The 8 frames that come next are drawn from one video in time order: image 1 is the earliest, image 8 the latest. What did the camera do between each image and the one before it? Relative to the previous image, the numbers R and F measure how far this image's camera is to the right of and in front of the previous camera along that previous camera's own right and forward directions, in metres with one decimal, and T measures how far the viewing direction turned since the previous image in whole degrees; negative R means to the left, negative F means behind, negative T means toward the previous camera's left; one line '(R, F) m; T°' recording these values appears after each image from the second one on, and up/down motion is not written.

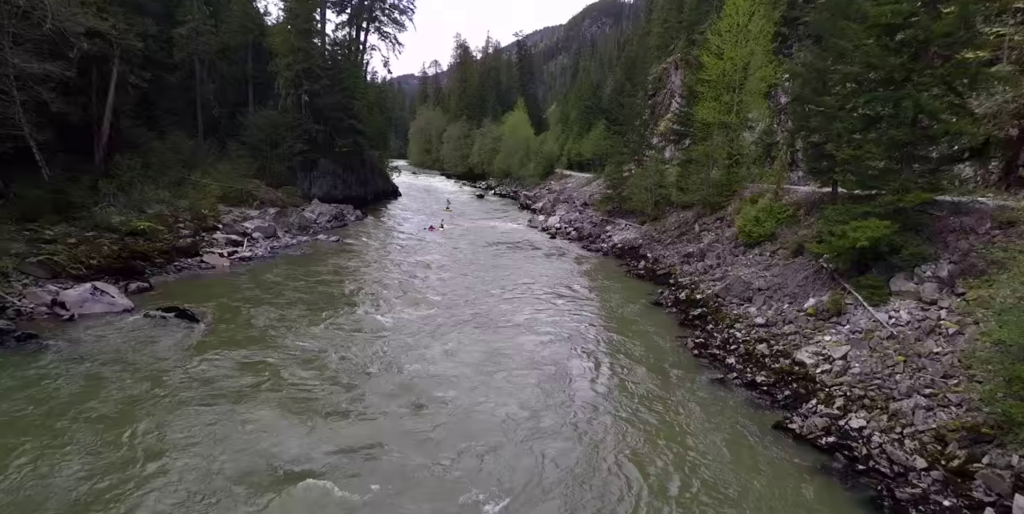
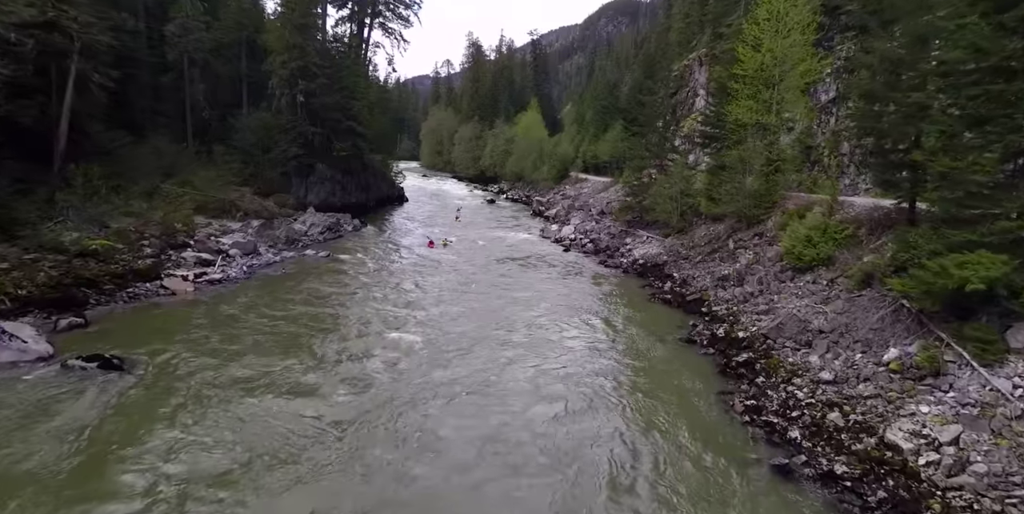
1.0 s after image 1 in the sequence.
(+0.3, +3.1) m; -2°
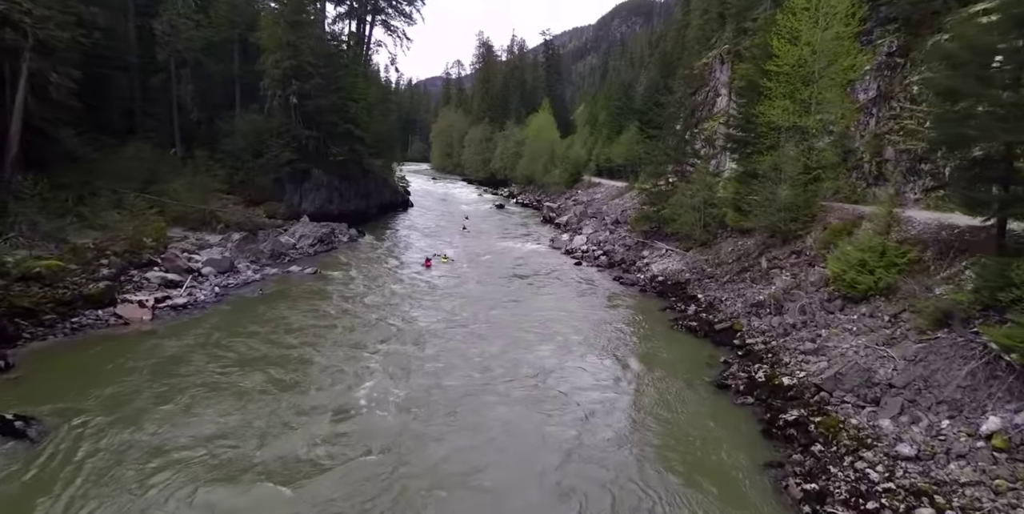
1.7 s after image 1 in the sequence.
(+0.3, +2.6) m; -1°
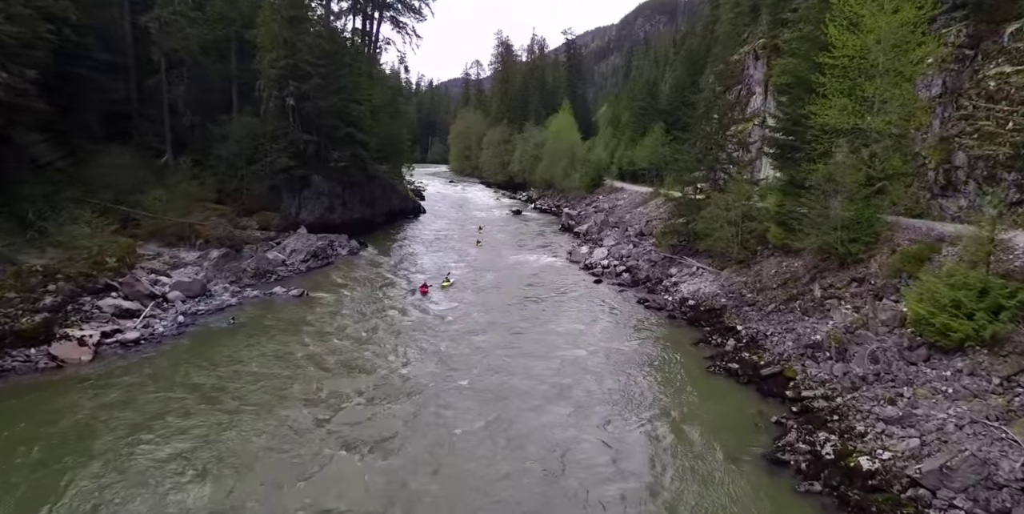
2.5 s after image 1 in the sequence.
(+0.4, +2.9) m; -2°
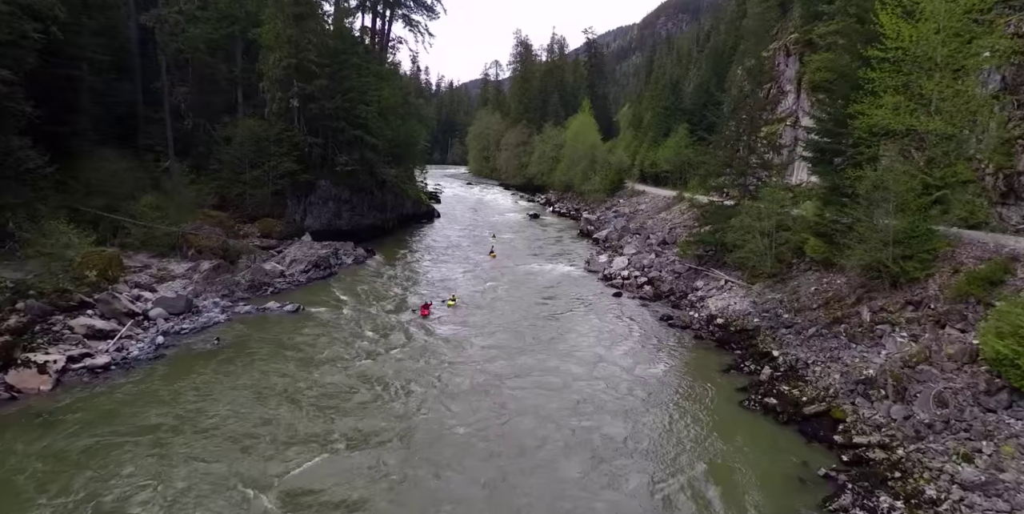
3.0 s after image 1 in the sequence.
(+0.3, +1.7) m; -2°
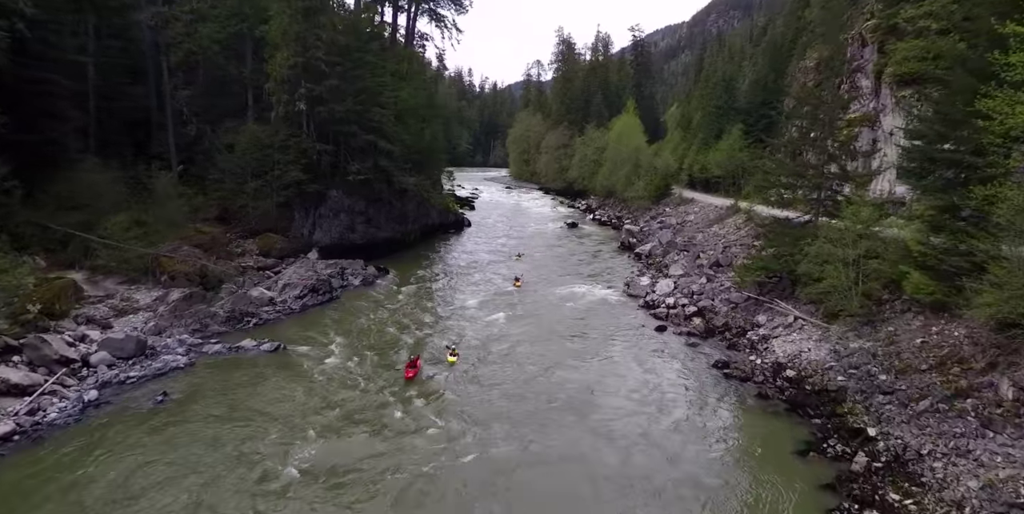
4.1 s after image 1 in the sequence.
(+0.8, +3.6) m; -4°
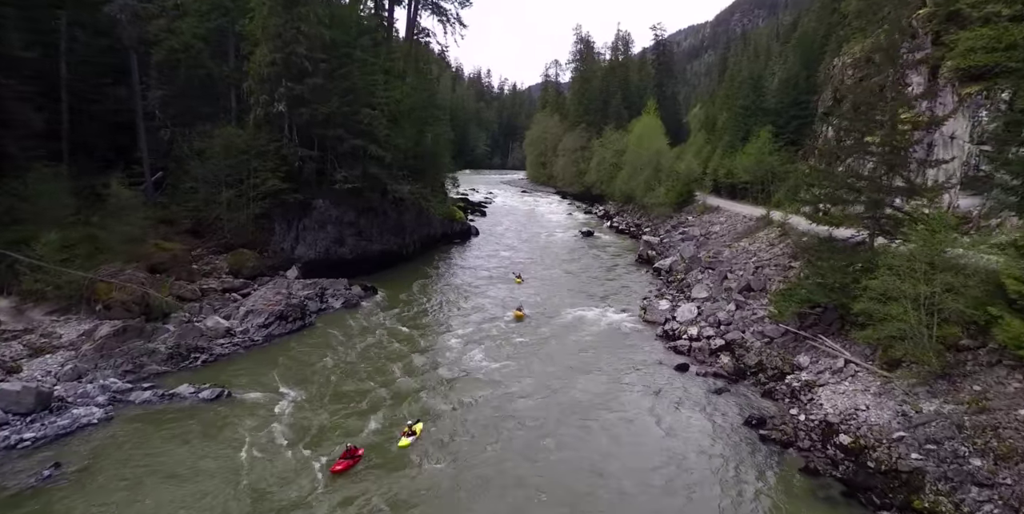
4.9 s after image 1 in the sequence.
(+0.8, +3.0) m; -2°
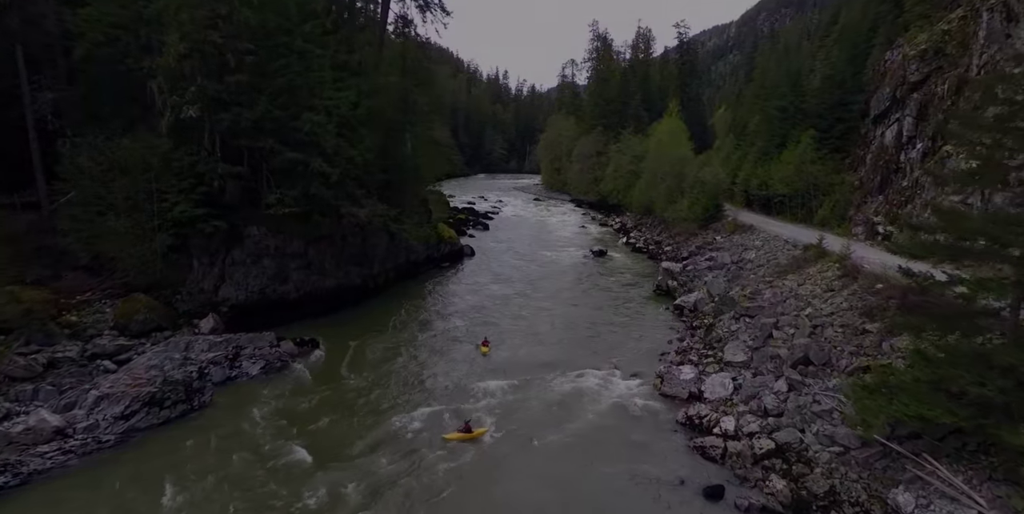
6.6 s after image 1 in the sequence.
(+1.5, +5.7) m; -2°
